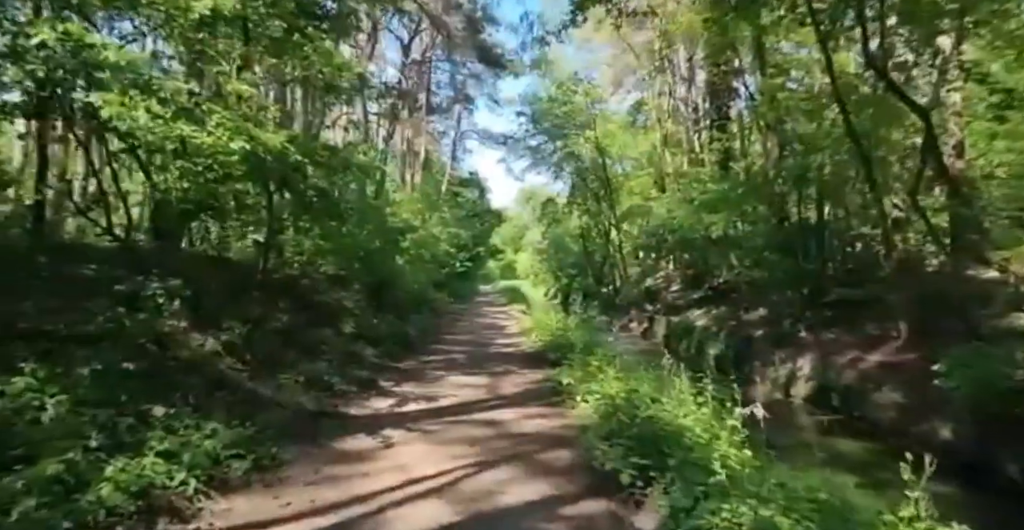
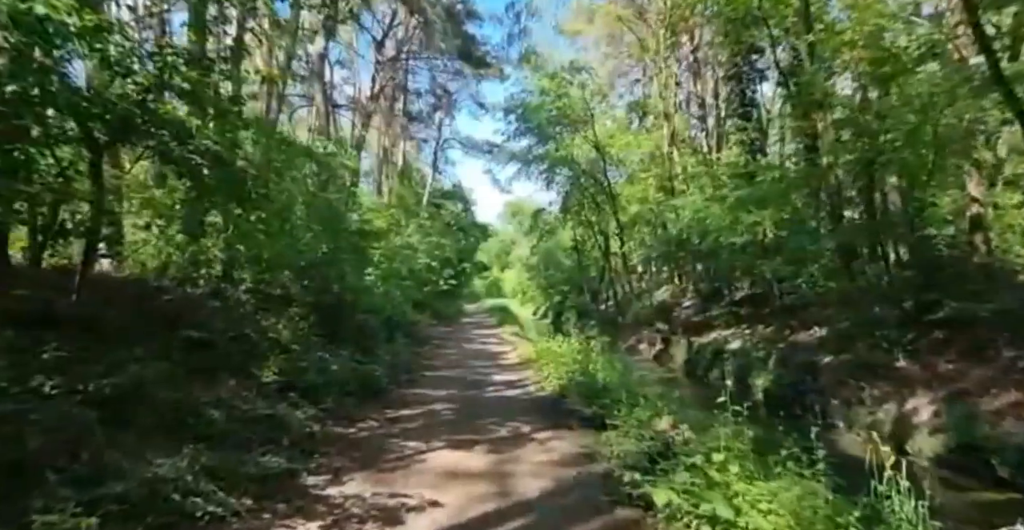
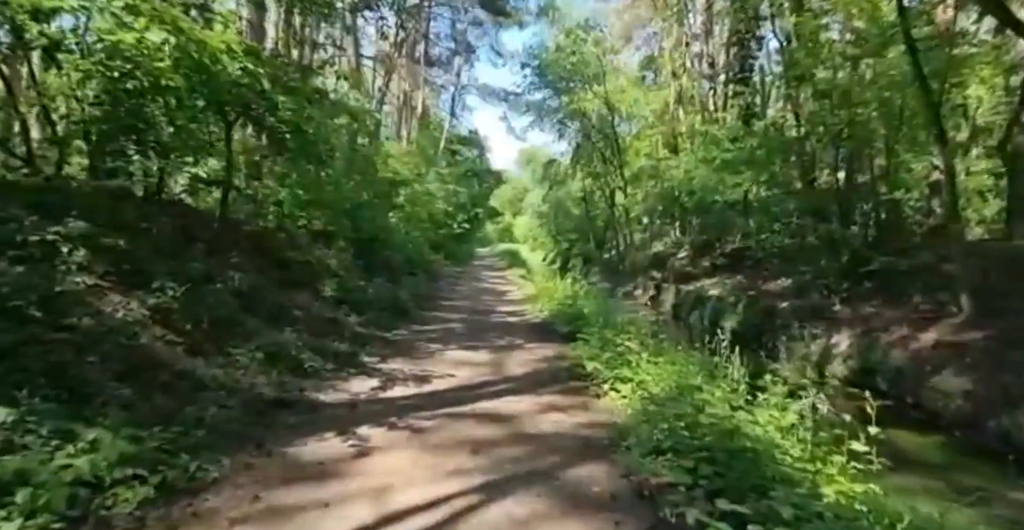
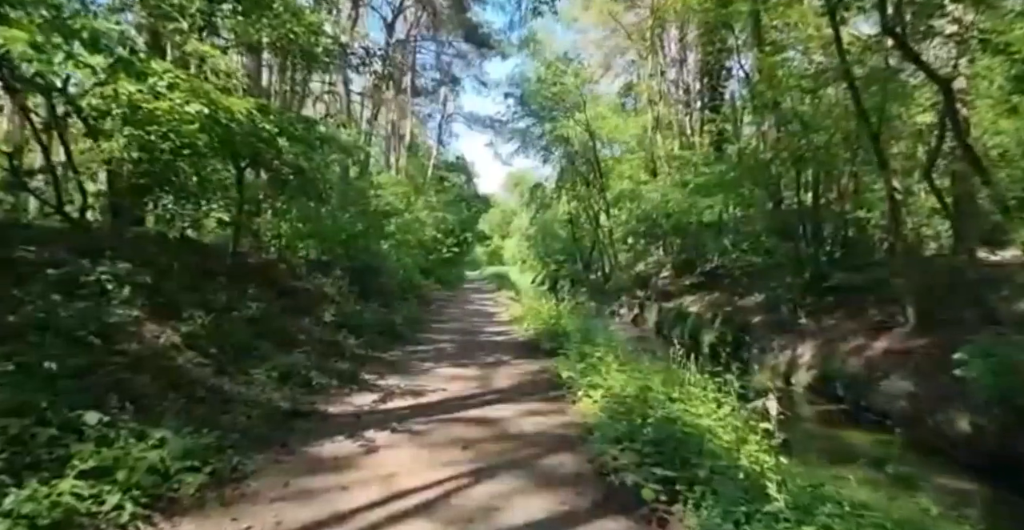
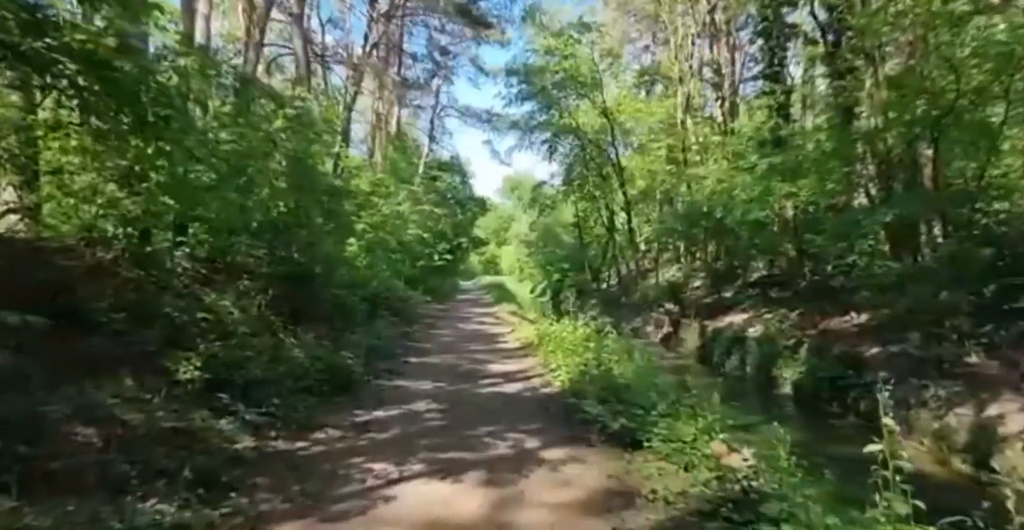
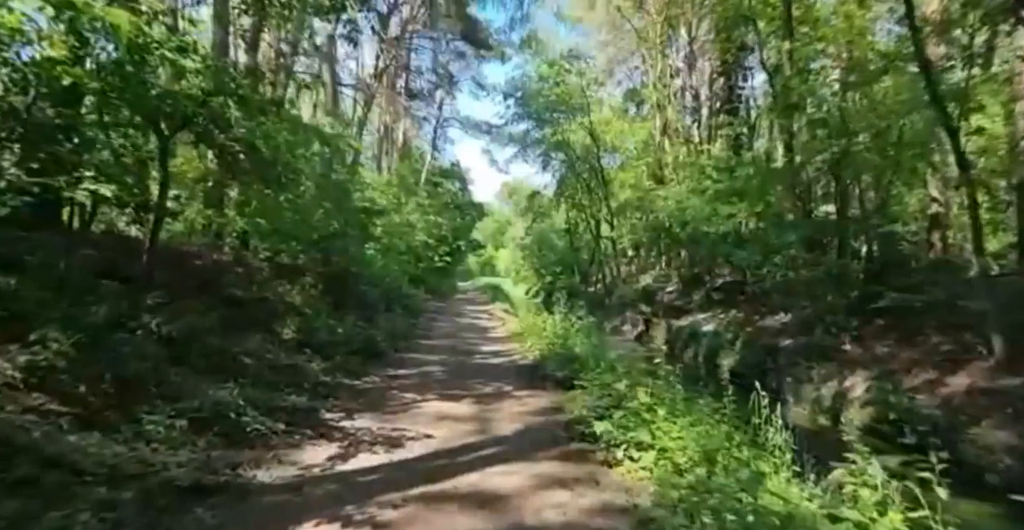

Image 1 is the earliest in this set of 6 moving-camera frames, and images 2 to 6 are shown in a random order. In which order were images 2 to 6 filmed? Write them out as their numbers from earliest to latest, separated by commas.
4, 3, 6, 2, 5
